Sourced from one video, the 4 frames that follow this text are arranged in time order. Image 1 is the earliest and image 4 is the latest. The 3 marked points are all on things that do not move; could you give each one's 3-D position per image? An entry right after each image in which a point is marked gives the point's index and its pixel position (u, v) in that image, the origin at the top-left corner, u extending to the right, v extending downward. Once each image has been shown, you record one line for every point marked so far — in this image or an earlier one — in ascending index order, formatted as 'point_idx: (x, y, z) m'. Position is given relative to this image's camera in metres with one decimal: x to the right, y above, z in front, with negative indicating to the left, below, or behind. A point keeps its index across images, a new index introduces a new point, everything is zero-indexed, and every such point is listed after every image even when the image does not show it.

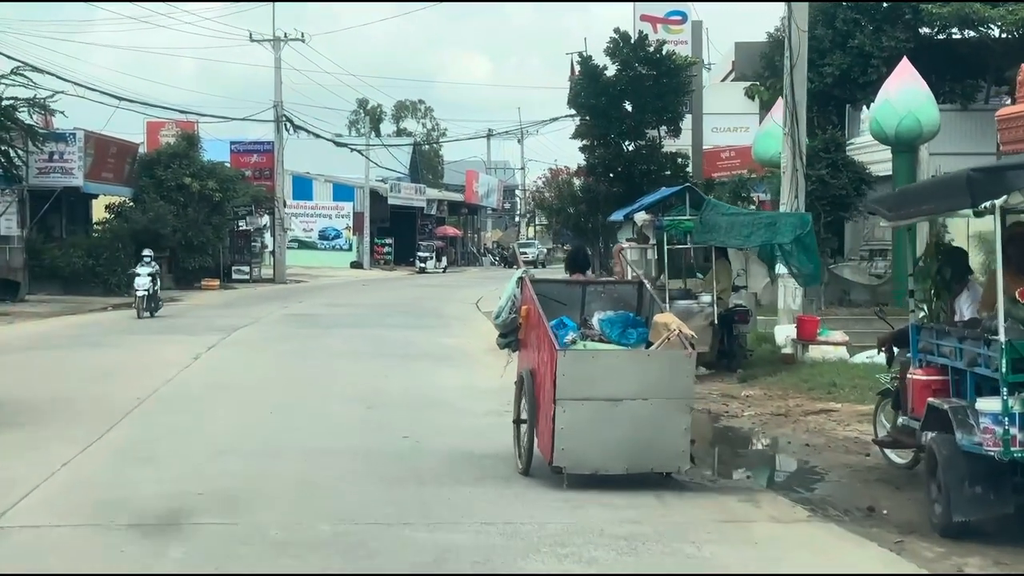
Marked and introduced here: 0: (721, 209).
0: (+2.5, +0.9, +11.9) m
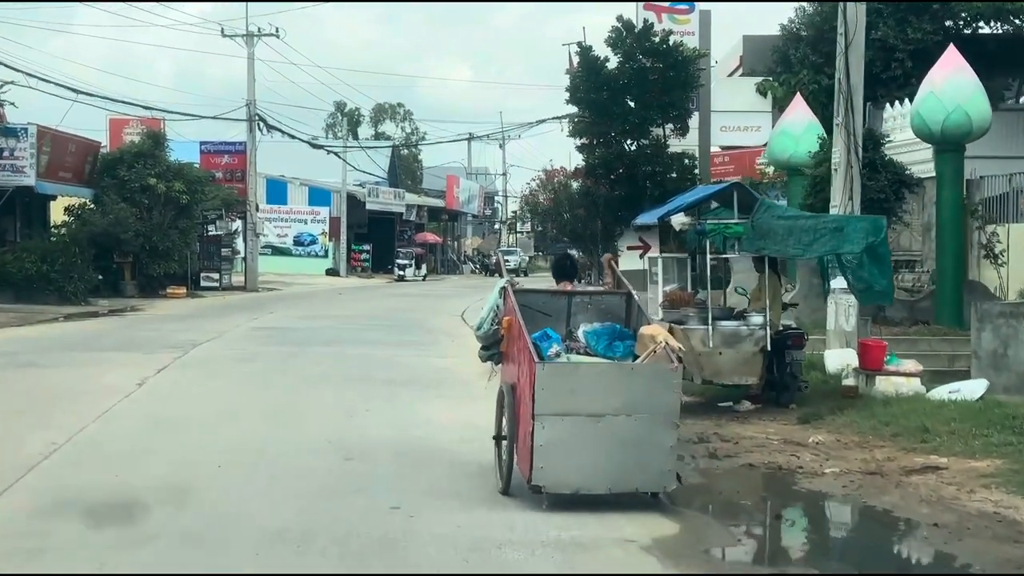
0: (+2.6, +0.8, +9.8) m
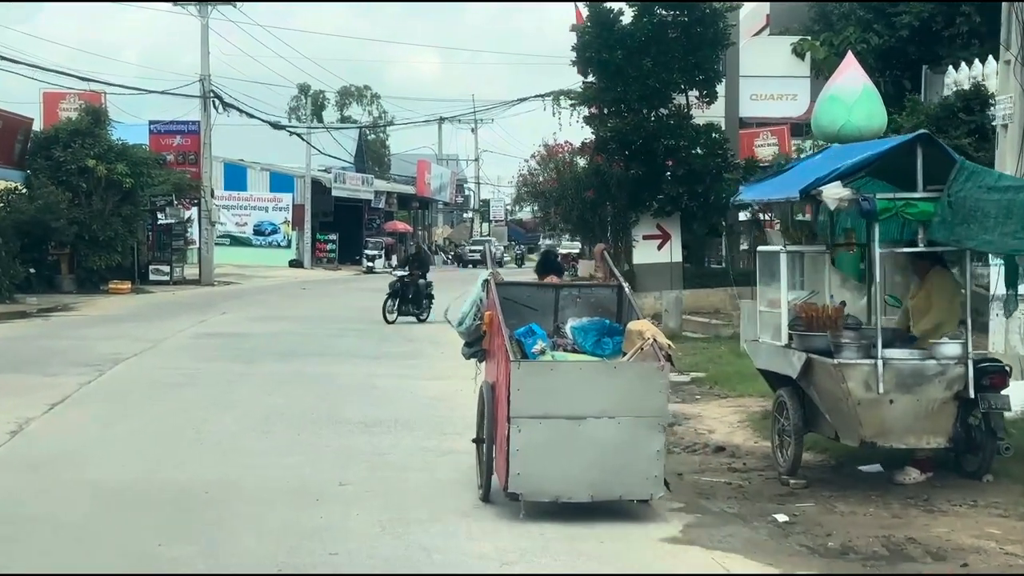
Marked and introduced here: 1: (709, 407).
0: (+3.0, +0.7, +6.2) m
1: (+2.1, -1.2, +10.3) m
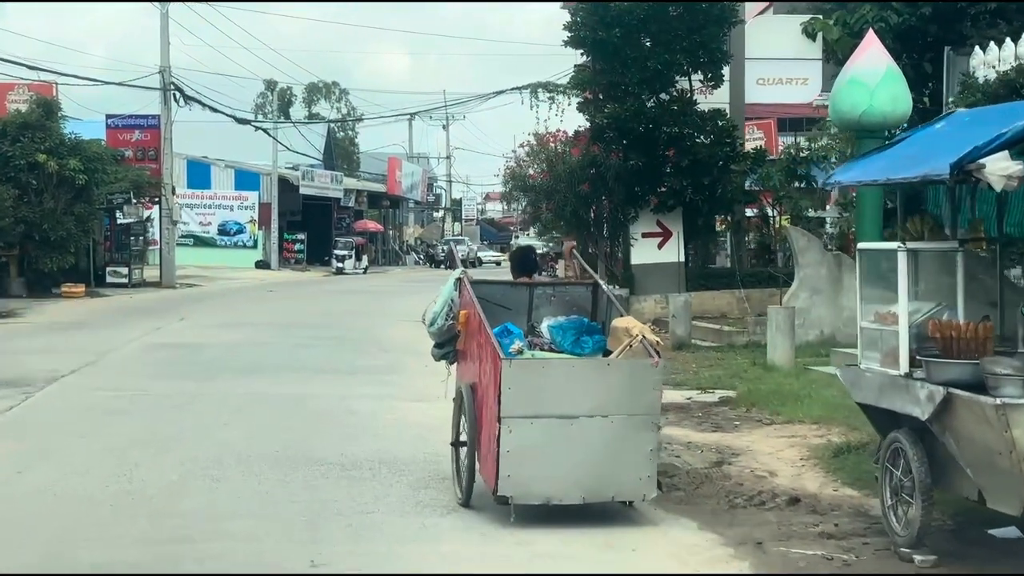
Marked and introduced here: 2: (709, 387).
0: (+3.1, +0.6, +4.5) m
1: (+2.1, -1.3, +8.6) m
2: (+2.3, -1.2, +11.6) m
